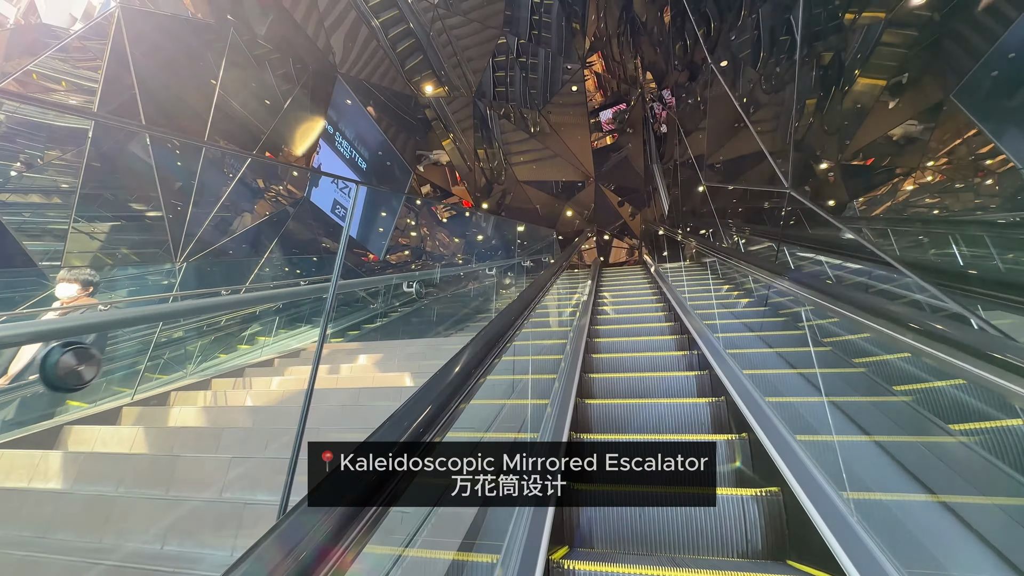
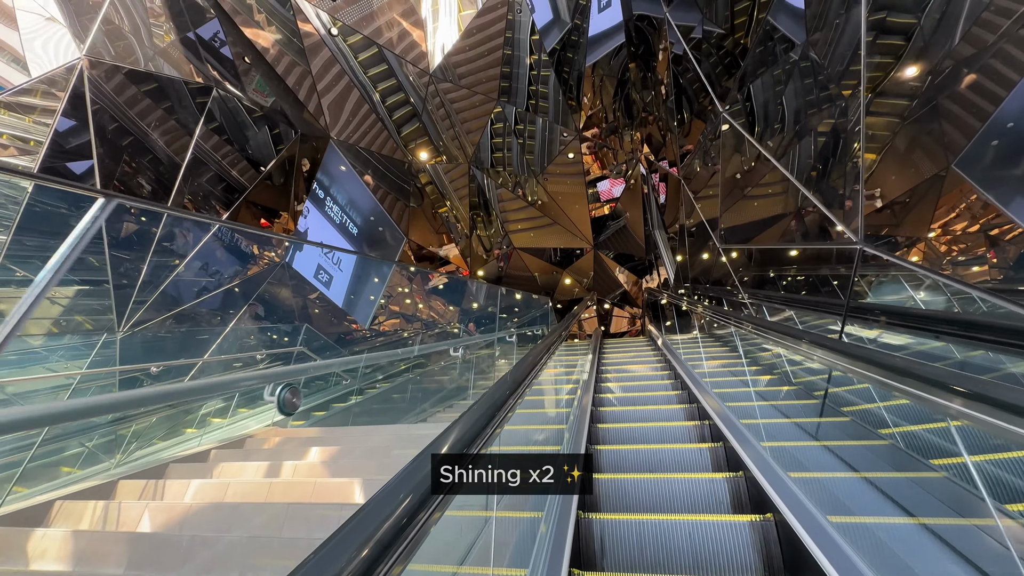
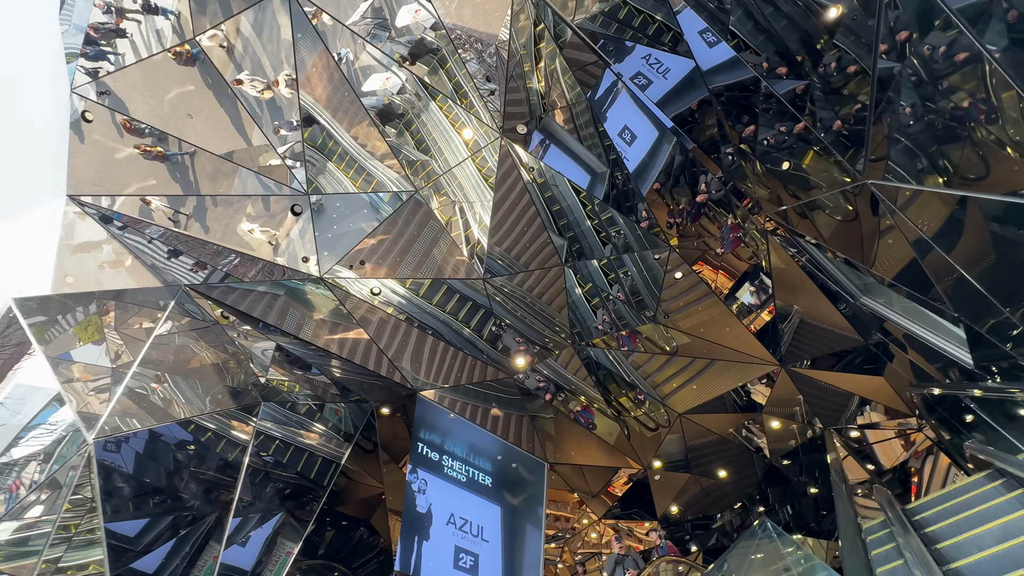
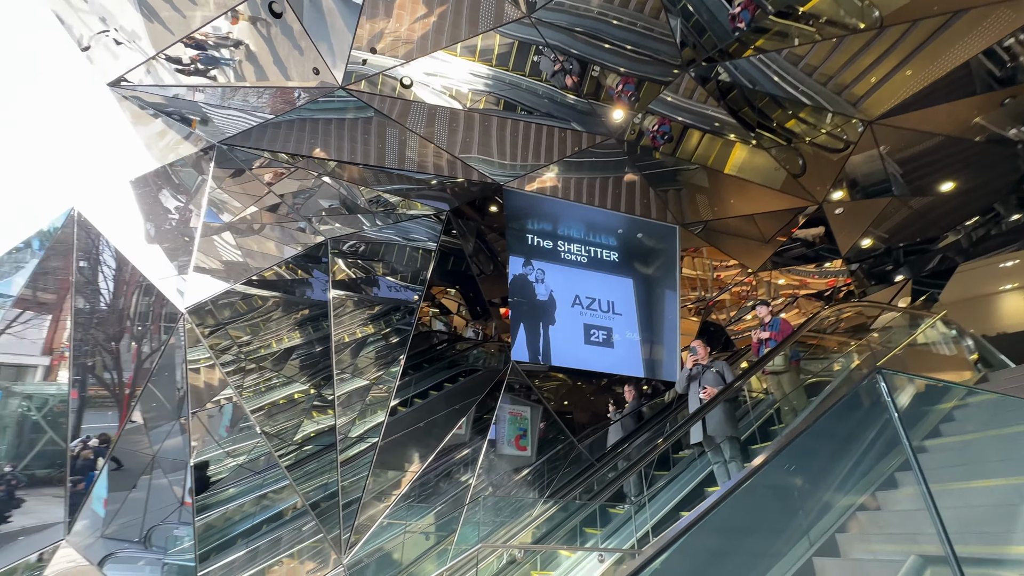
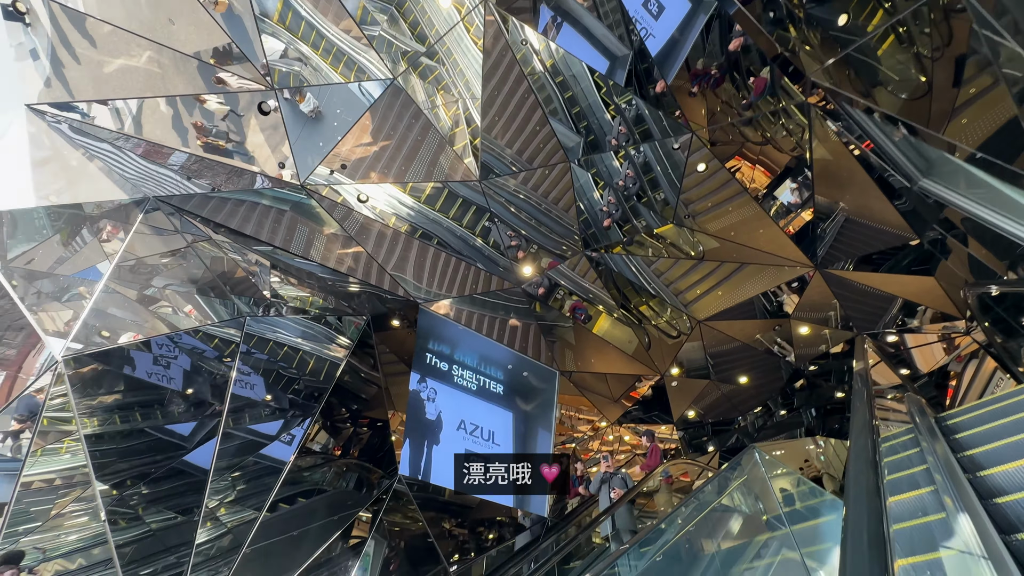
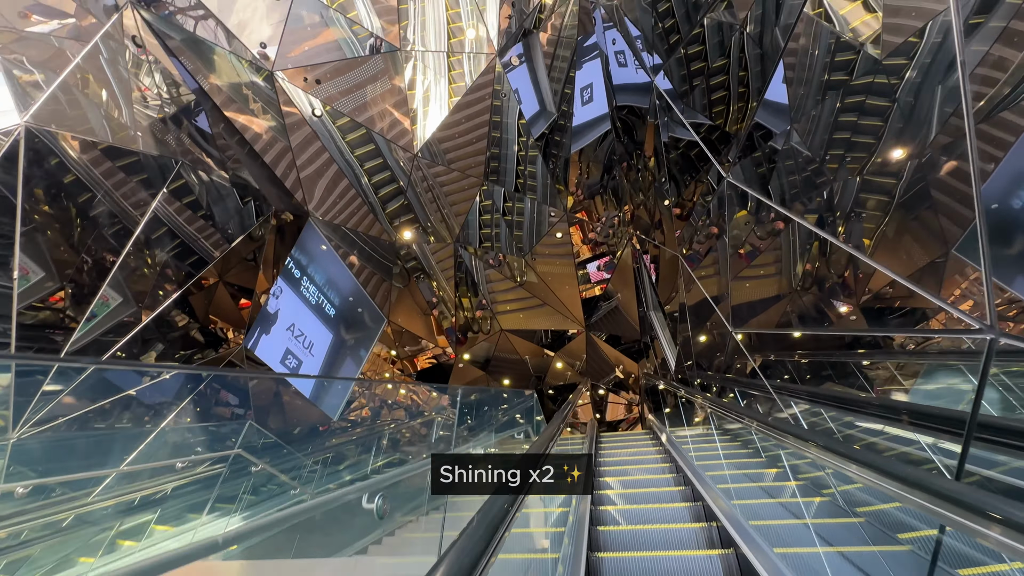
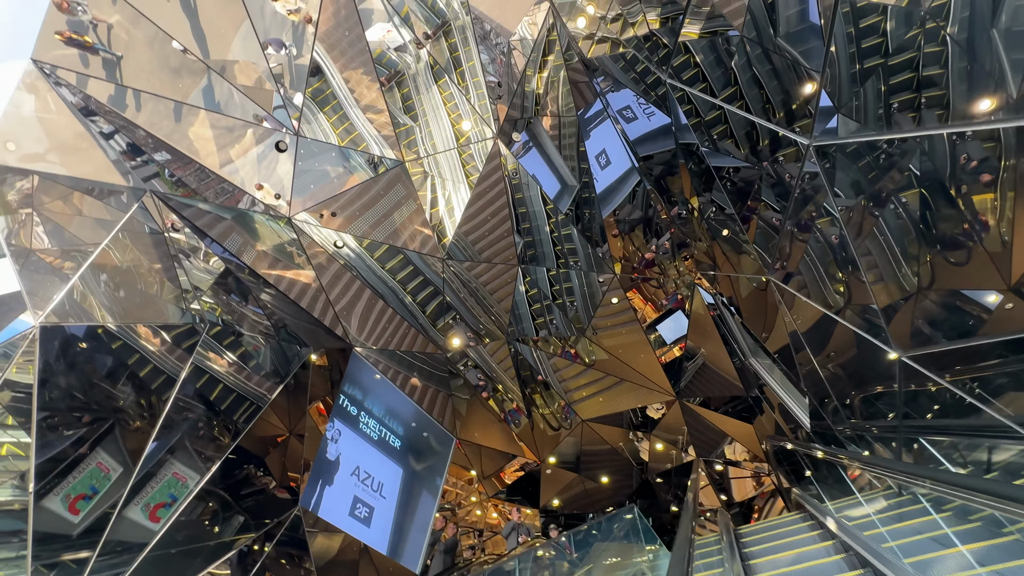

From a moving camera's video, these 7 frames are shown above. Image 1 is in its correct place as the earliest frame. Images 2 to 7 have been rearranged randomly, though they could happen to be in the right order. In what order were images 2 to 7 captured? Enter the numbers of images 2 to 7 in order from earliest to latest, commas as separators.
2, 6, 7, 3, 5, 4
